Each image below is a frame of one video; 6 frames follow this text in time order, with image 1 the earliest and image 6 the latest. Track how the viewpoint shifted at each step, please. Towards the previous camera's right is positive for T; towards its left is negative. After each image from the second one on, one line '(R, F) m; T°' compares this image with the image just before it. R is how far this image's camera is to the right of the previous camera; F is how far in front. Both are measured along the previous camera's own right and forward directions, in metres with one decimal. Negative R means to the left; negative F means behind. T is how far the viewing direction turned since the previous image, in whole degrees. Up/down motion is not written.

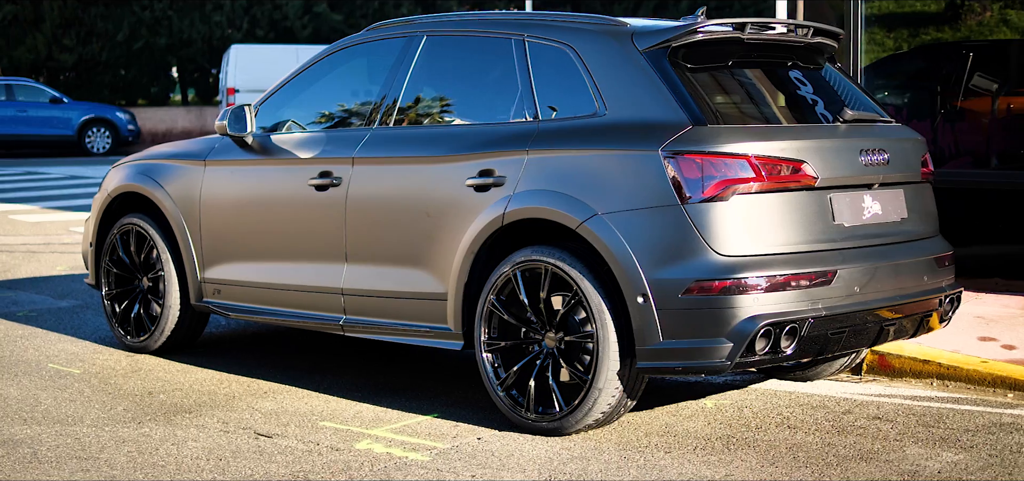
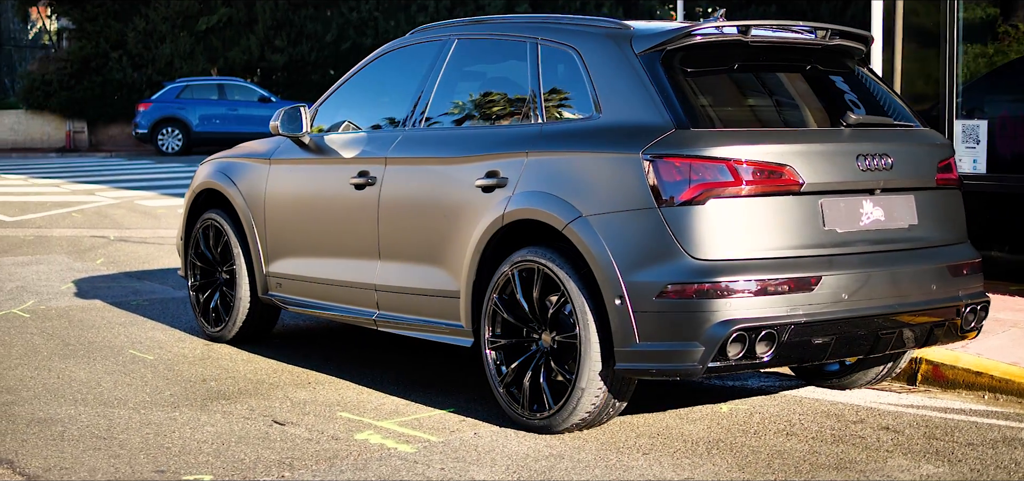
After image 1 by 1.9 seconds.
(+0.8, 0.0) m; -9°
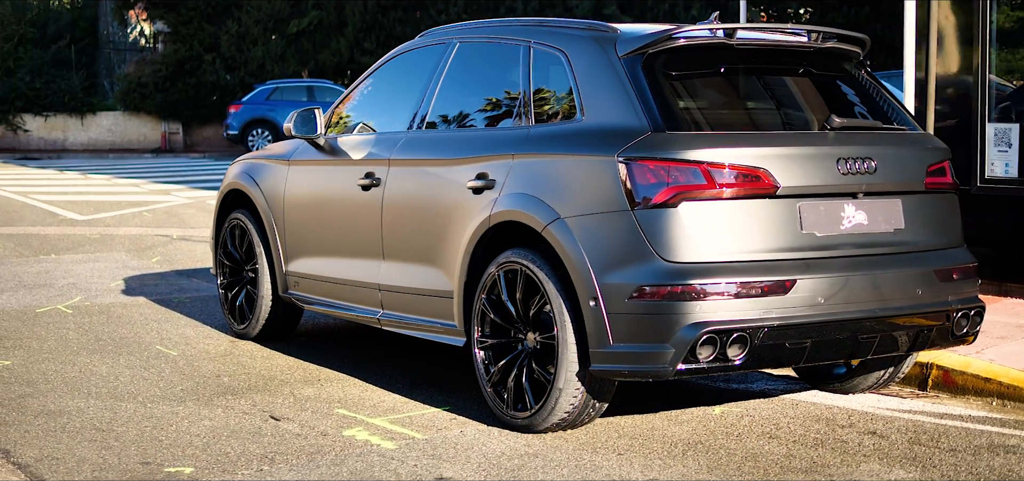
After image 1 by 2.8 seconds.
(+0.4, 0.0) m; -4°
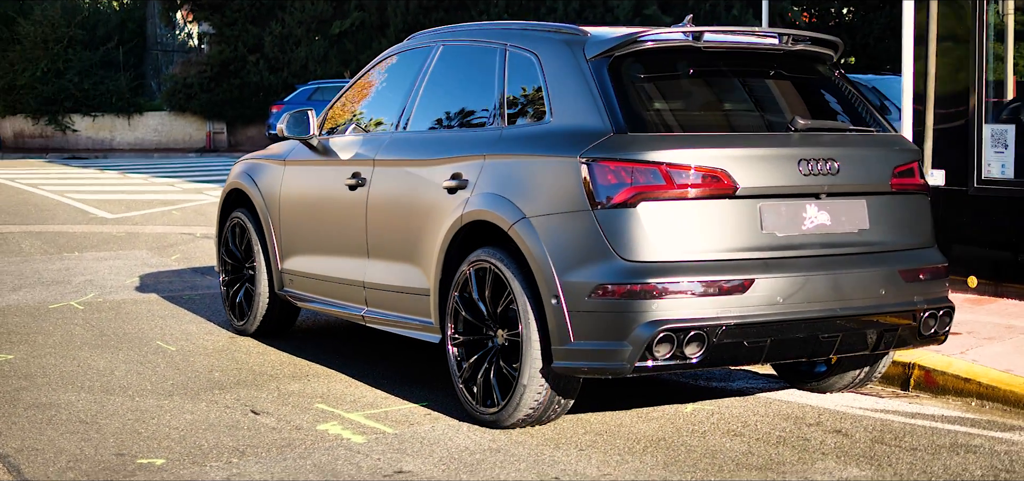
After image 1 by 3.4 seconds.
(+0.3, -0.1) m; -2°
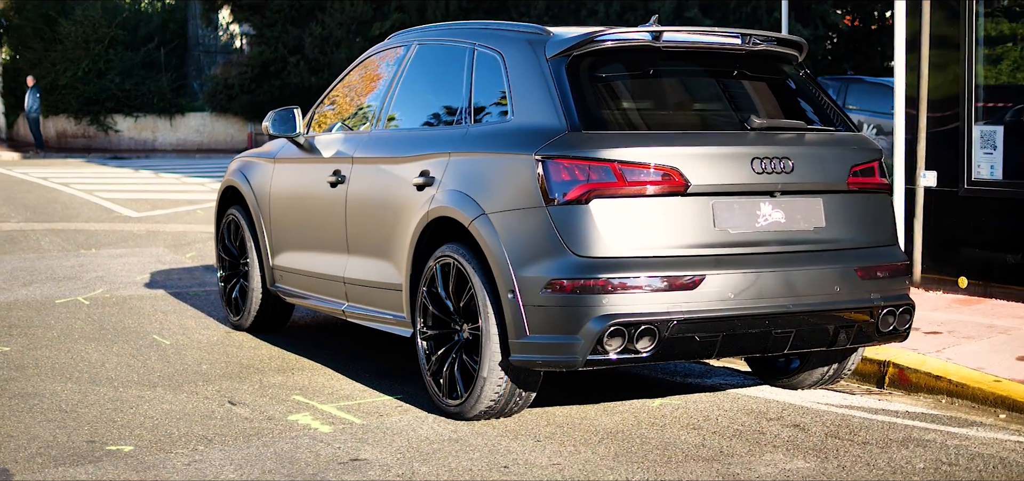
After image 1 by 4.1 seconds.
(+0.3, -0.1) m; -2°
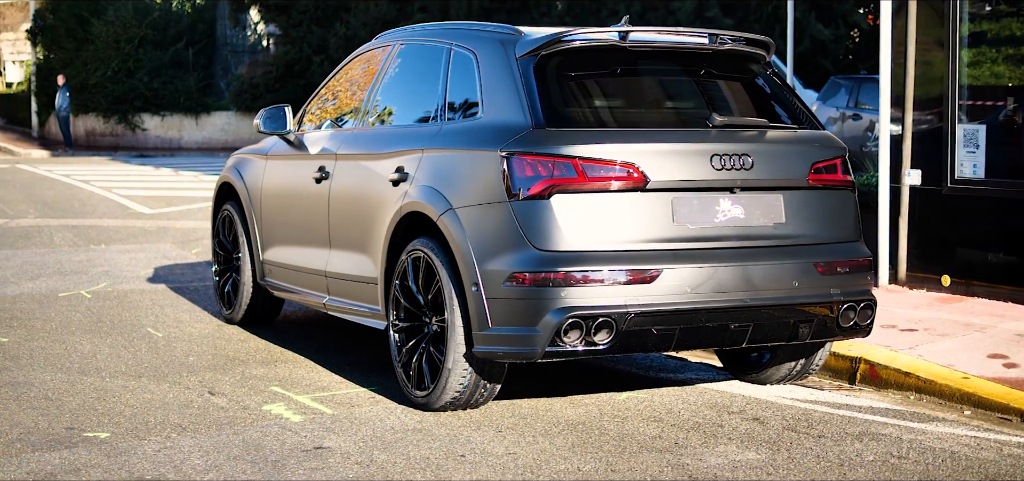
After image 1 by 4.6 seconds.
(+0.2, -0.1) m; -1°
